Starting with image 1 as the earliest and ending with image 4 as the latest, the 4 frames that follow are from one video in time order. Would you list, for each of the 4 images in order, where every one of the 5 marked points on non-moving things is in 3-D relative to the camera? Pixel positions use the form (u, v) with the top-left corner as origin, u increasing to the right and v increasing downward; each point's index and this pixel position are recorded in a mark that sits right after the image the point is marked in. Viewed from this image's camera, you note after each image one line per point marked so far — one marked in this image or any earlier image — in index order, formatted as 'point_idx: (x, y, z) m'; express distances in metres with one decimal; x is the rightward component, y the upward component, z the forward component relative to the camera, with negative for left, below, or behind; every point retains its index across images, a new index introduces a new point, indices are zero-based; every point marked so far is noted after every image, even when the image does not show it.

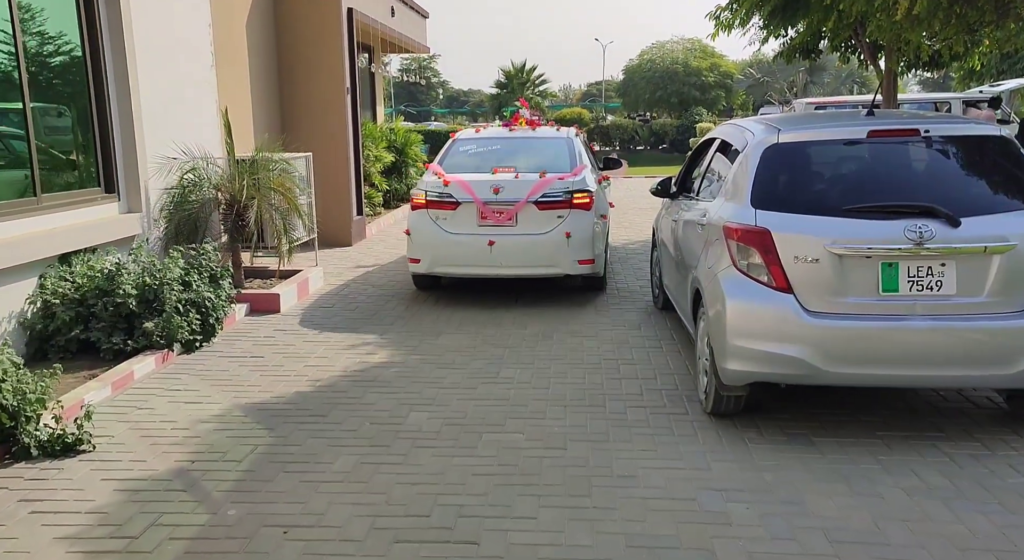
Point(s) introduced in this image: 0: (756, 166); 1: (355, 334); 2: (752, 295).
0: (+1.4, +0.6, +4.6) m
1: (-1.3, -0.5, +6.8) m
2: (+1.2, -0.1, +4.2) m
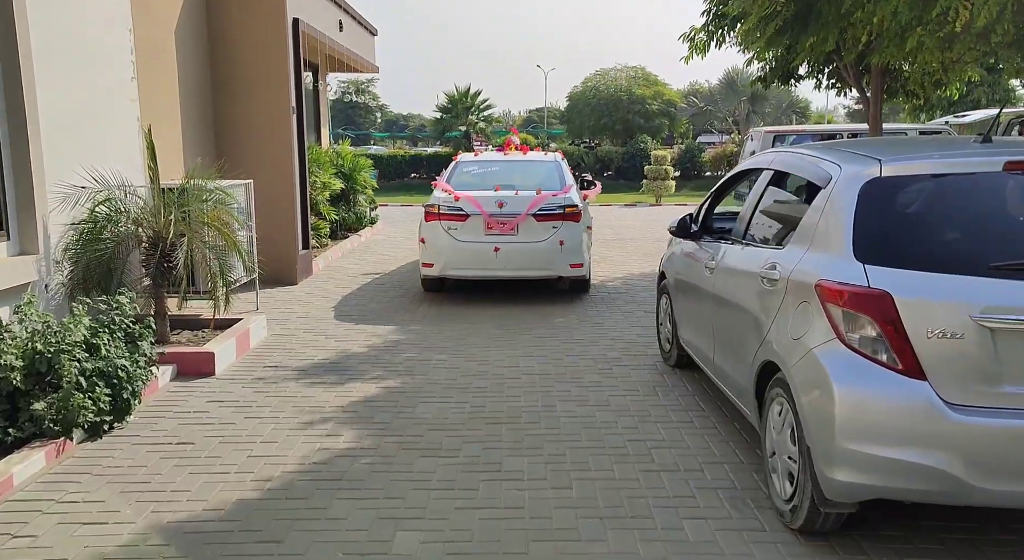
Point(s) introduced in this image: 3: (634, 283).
0: (+1.5, +0.3, +3.5) m
1: (-1.4, -0.9, +5.5) m
2: (+1.4, -0.4, +3.1) m
3: (+1.5, 0.0, +10.2) m
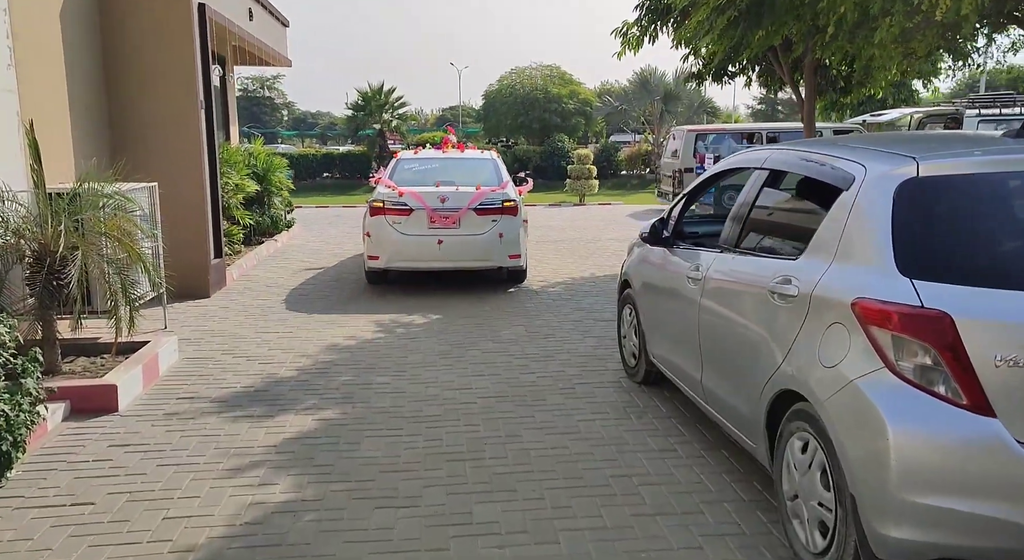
0: (+1.4, +0.3, +3.1) m
1: (-1.6, -1.0, +4.7) m
2: (+1.4, -0.5, +2.7) m
3: (+0.8, -0.1, +9.7) m
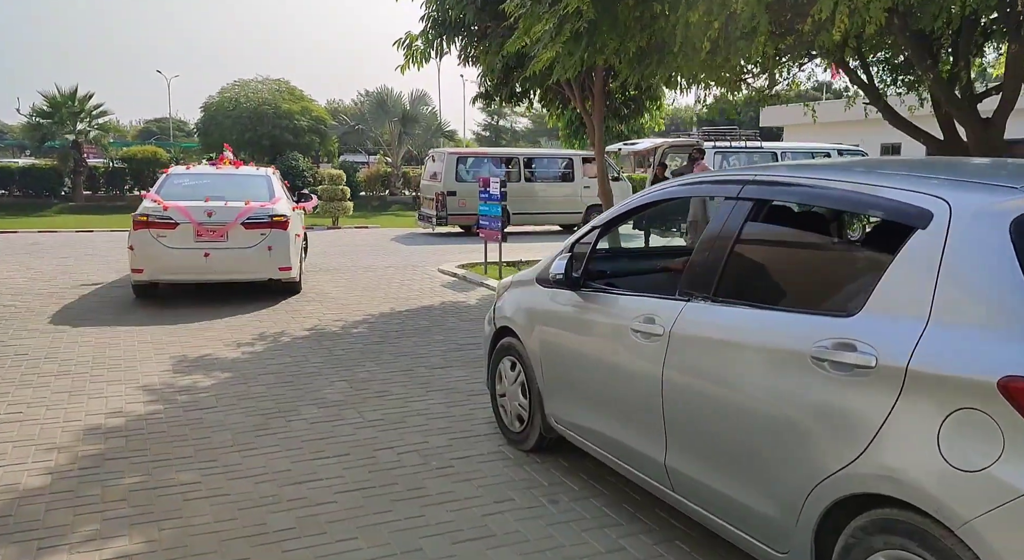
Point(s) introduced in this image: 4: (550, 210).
0: (+1.5, +0.1, +2.4) m
1: (-1.9, -1.3, +2.9) m
2: (+1.6, -0.6, +2.0) m
3: (-1.4, -0.5, +8.5) m
4: (+0.9, +1.7, +19.5) m
